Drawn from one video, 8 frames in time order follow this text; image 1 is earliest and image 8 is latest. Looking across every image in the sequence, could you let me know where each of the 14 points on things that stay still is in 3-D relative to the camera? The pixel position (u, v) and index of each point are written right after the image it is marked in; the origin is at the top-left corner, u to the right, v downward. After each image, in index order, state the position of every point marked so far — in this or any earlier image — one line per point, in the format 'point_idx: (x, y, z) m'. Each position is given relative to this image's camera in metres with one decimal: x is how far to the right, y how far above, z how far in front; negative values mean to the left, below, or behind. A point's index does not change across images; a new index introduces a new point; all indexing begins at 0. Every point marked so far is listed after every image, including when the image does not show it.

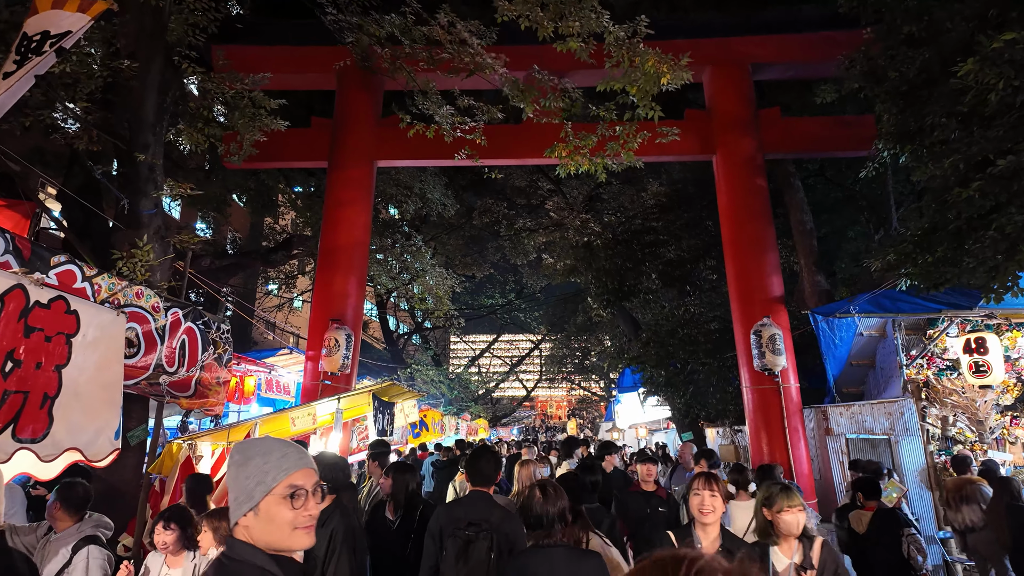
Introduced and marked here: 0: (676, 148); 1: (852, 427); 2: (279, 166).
0: (+2.7, +2.3, +9.9) m
1: (+5.0, -2.0, +8.6) m
2: (-4.0, +2.1, +10.3) m
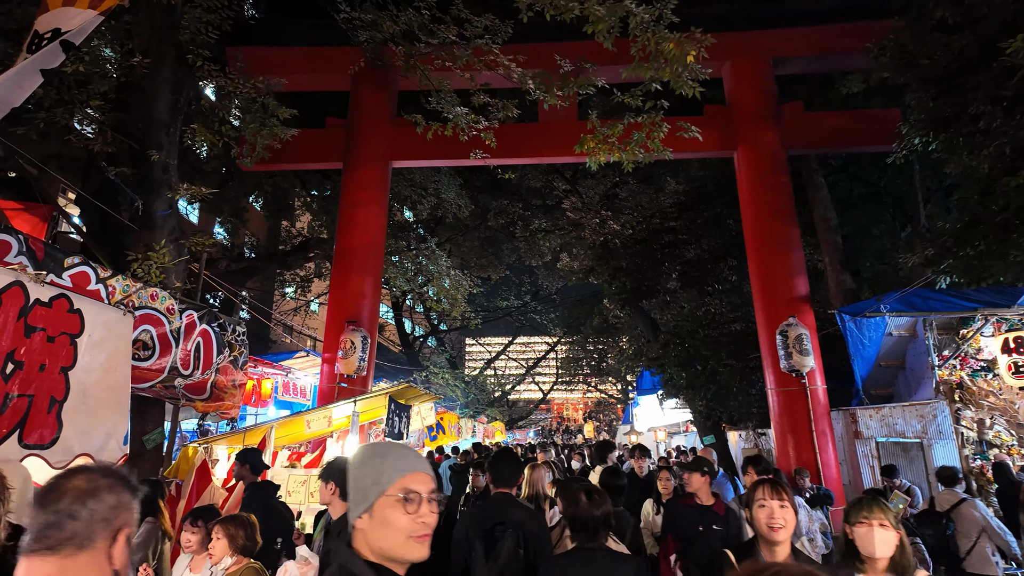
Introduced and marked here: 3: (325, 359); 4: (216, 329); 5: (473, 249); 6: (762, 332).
0: (+3.0, +2.3, +9.7) m
1: (+5.2, -2.0, +8.3) m
2: (-3.8, +2.1, +10.2) m
3: (-2.8, -1.1, +8.8) m
4: (-3.3, -0.5, +6.7) m
5: (-1.2, +1.1, +17.3) m
6: (+3.8, -0.7, +8.9) m
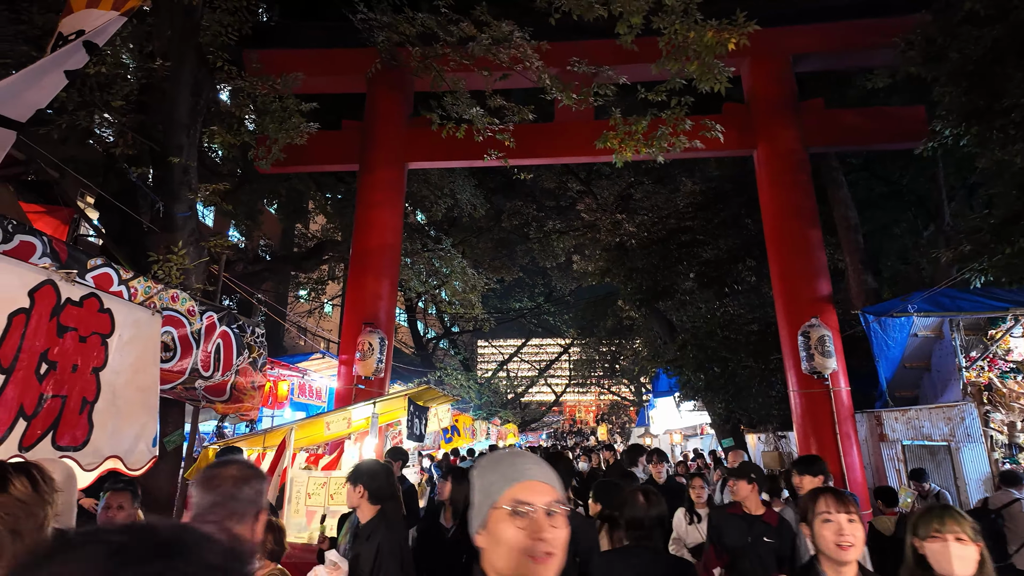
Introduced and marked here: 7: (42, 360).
0: (+3.3, +2.3, +9.6) m
1: (+5.5, -2.0, +8.2) m
2: (-3.5, +2.0, +10.2) m
3: (-2.5, -1.1, +8.8) m
4: (-3.1, -0.5, +6.7) m
5: (-0.7, +1.1, +17.3) m
6: (+4.0, -0.7, +8.8) m
7: (-2.4, -0.4, +3.0) m
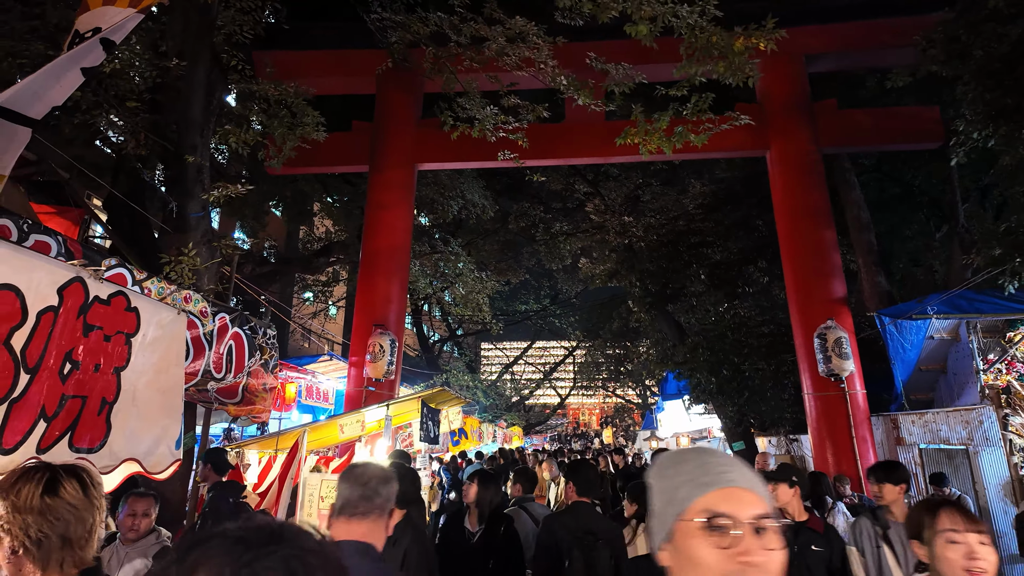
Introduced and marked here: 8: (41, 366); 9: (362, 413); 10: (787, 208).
0: (+3.4, +2.3, +9.5) m
1: (+5.7, -2.0, +8.1) m
2: (-3.3, +2.0, +10.2) m
3: (-2.4, -1.1, +8.7) m
4: (-3.0, -0.5, +6.6) m
5: (-0.5, +1.0, +17.2) m
6: (+4.2, -0.7, +8.7) m
7: (-2.2, -0.4, +2.9) m
8: (-2.2, -0.4, +2.8) m
9: (-1.8, -1.5, +6.9) m
10: (+4.2, +1.2, +9.0) m
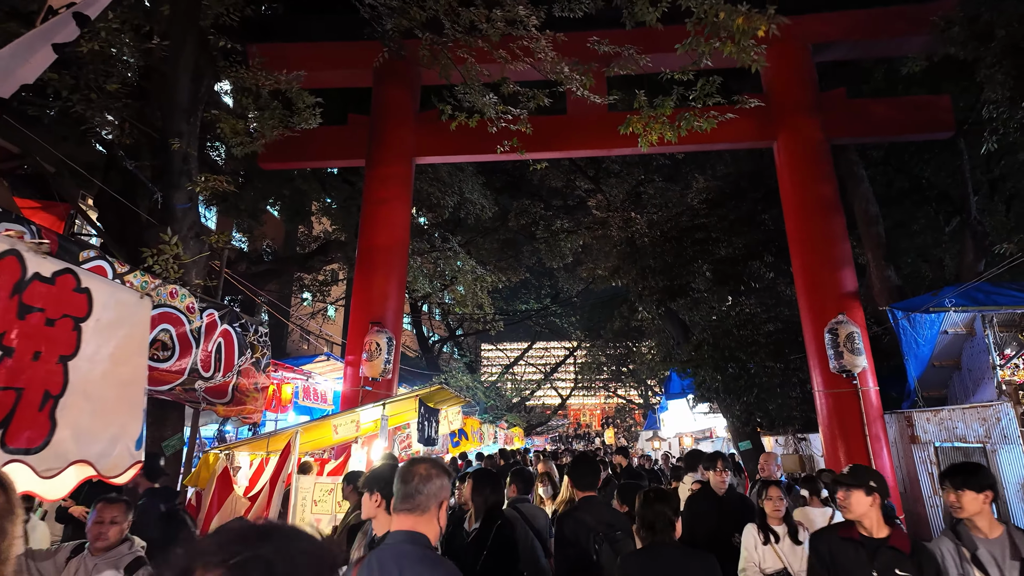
0: (+3.4, +2.4, +9.2) m
1: (+5.7, -1.9, +7.8) m
2: (-3.3, +2.1, +9.9) m
3: (-2.4, -1.1, +8.5) m
4: (-3.0, -0.4, +6.4) m
5: (-0.5, +1.1, +17.0) m
6: (+4.2, -0.6, +8.4) m
7: (-2.2, -0.3, +2.7) m
8: (-2.2, -0.3, +2.5) m
9: (-1.8, -1.4, +6.6) m
10: (+4.2, +1.3, +8.8) m
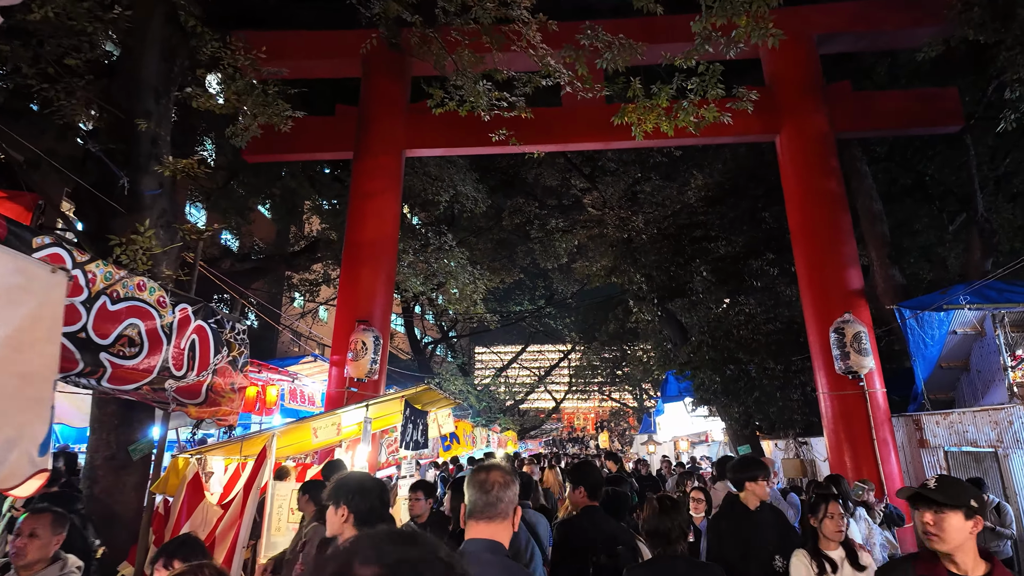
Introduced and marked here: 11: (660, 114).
0: (+3.3, +2.4, +8.9) m
1: (+5.6, -1.9, +7.5) m
2: (-3.4, +2.1, +9.6) m
3: (-2.5, -1.0, +8.1) m
4: (-3.0, -0.4, +6.0) m
5: (-0.7, +1.1, +16.6) m
6: (+4.1, -0.6, +8.1) m
7: (-2.3, -0.2, +2.3) m
8: (-2.3, -0.2, +2.1) m
9: (-1.9, -1.3, +6.3) m
10: (+4.1, +1.3, +8.5) m
11: (+1.7, +1.9, +6.5) m
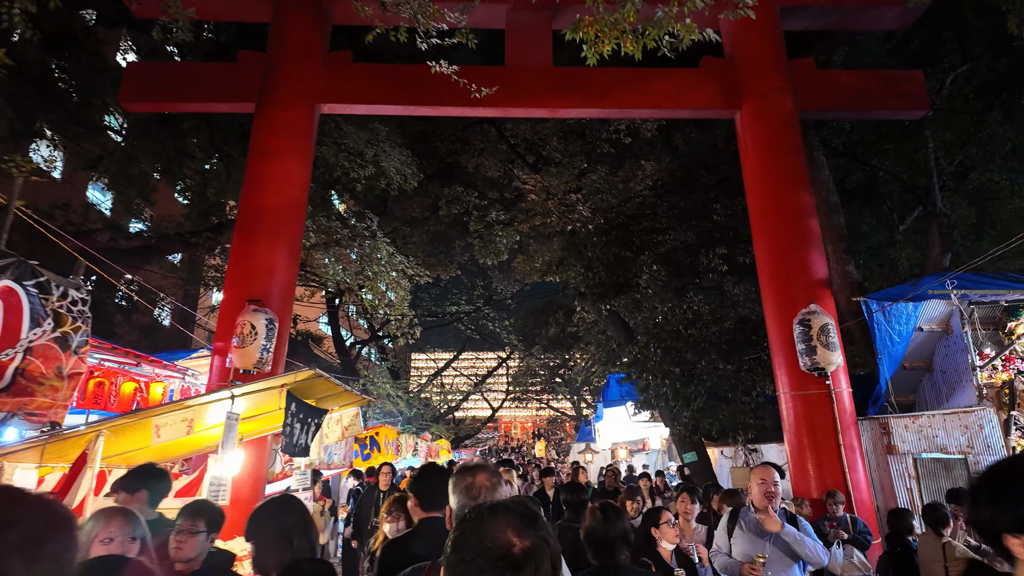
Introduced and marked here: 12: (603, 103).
0: (+2.4, +2.6, +8.1) m
1: (+4.7, -1.8, +6.8) m
2: (-4.3, +2.4, +8.0) m
3: (-3.3, -0.7, +6.6) m
4: (-3.7, 0.0, +4.5) m
5: (-2.4, +1.2, +15.3) m
6: (+3.2, -0.4, +7.3) m
7: (-2.5, +0.2, +0.9) m
8: (-2.5, +0.2, +0.7) m
9: (-2.6, -1.0, +4.8) m
10: (+3.2, +1.5, +7.7) m
11: (+1.0, +2.2, +5.5) m
12: (+1.2, +2.5, +8.1) m
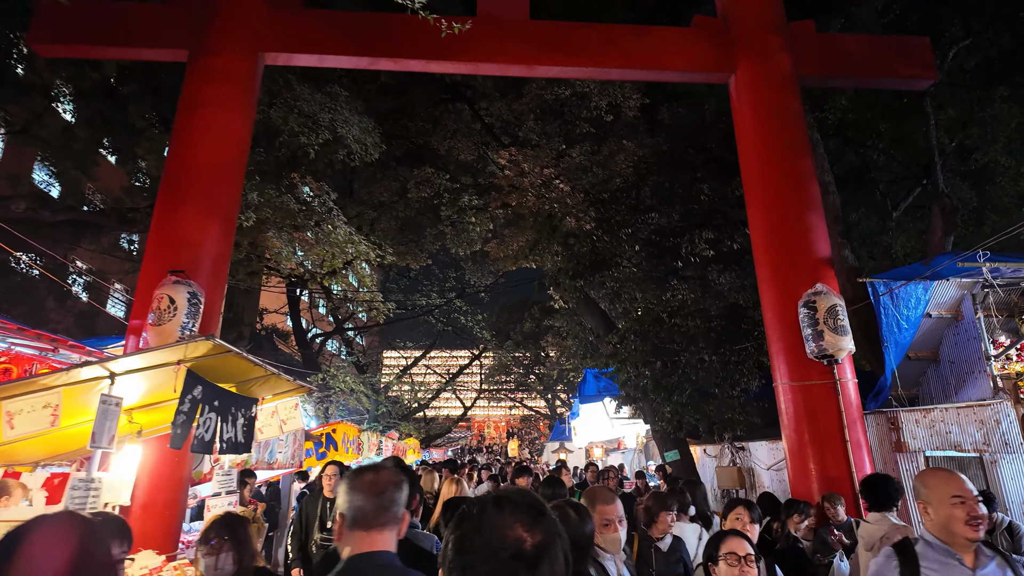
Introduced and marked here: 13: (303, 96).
0: (+2.1, +2.8, +7.3) m
1: (+4.4, -1.6, +6.2) m
2: (-4.7, +2.8, +7.0) m
3: (-3.6, -0.4, +5.6) m
4: (-3.9, +0.3, +3.5) m
5: (-3.0, +1.5, +14.3) m
6: (+2.9, -0.2, +6.6) m
7: (-2.6, +0.5, -0.1) m
8: (-2.6, +0.5, -0.2) m
9: (-2.8, -0.7, +3.9) m
10: (+2.9, +1.7, +7.0) m
11: (+0.8, +2.4, +4.6) m
12: (+0.9, +2.8, +7.3) m
13: (-3.5, +3.2, +10.1) m
